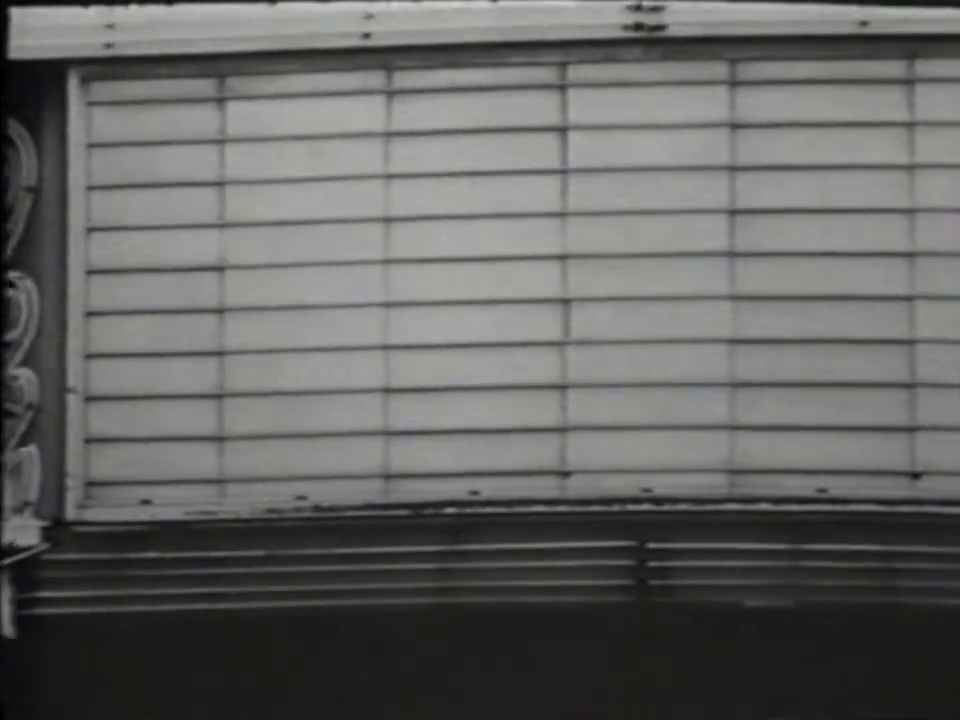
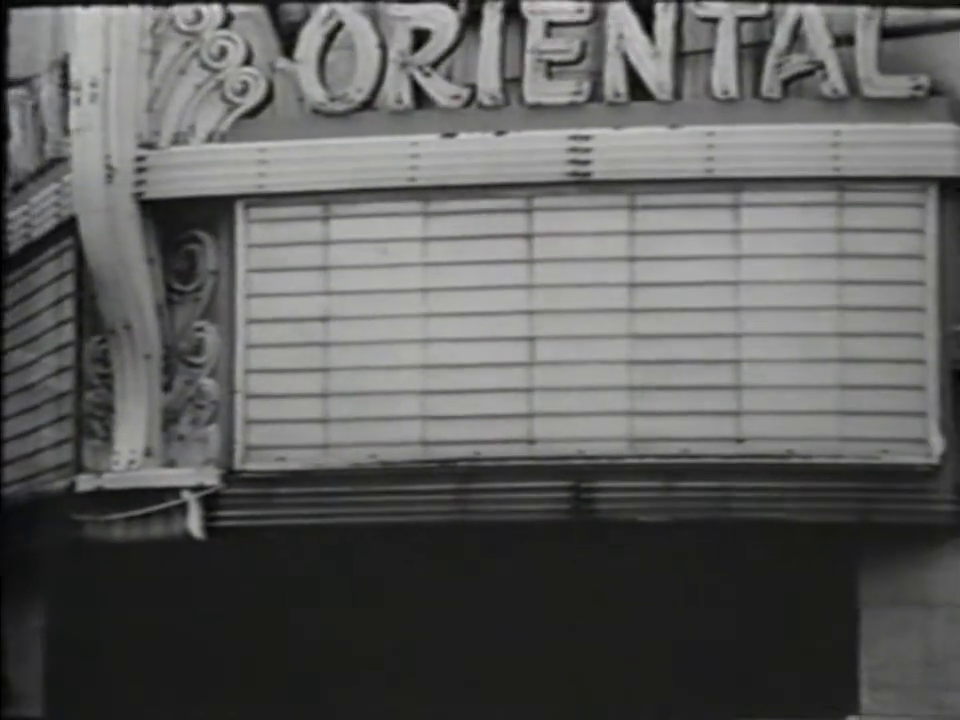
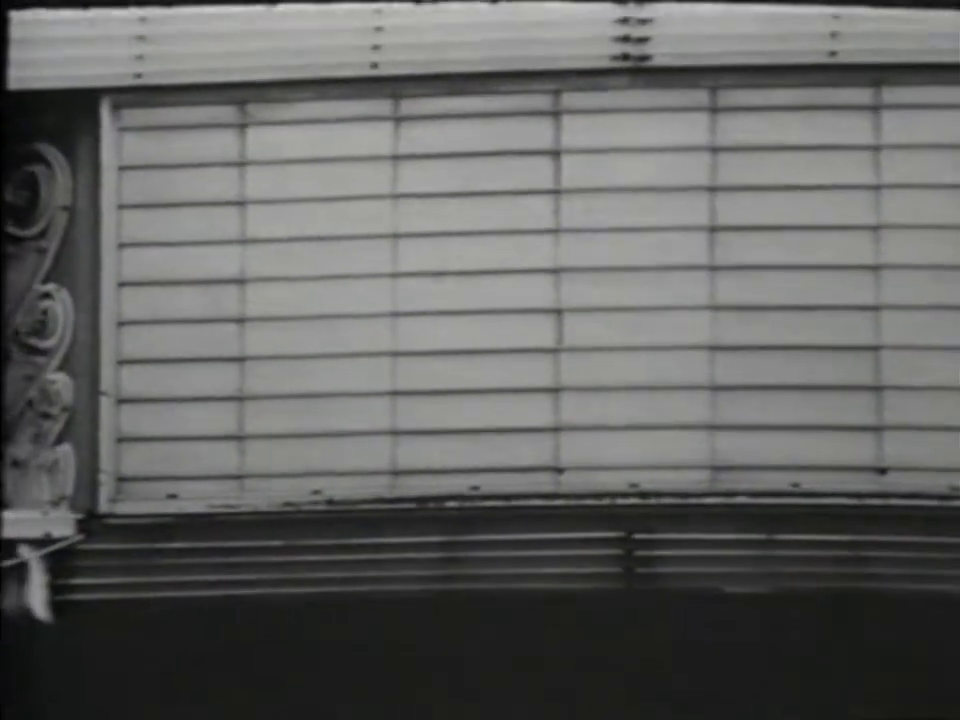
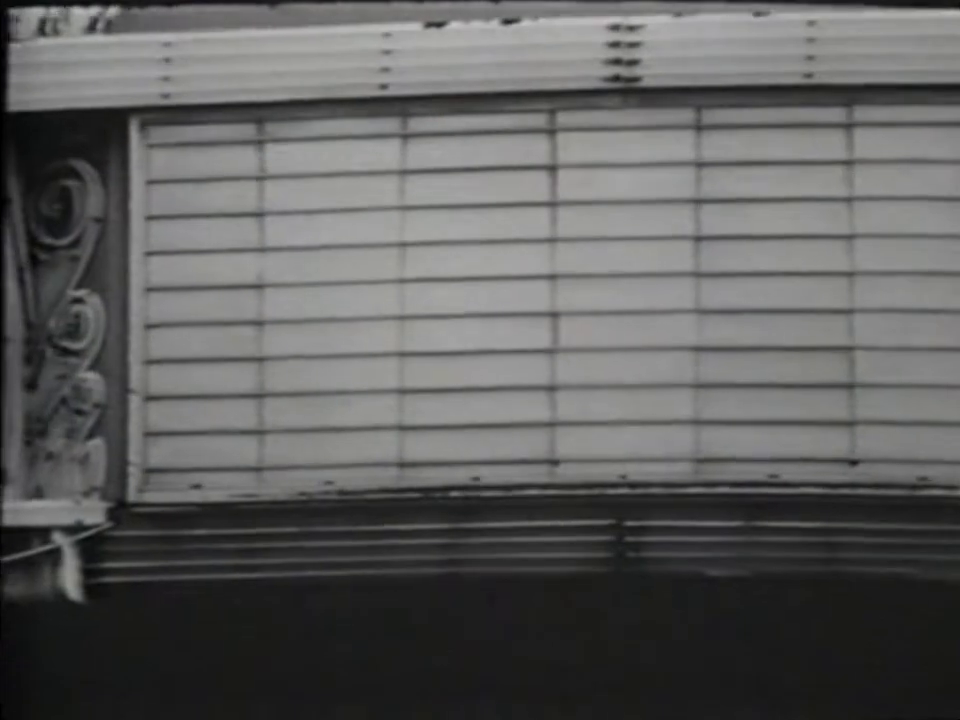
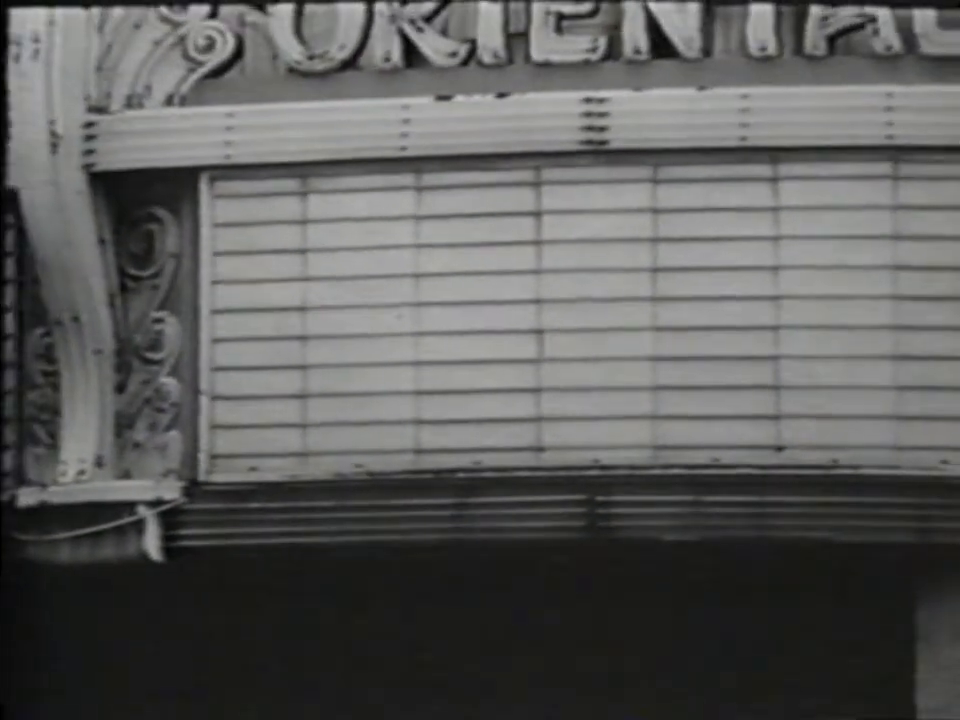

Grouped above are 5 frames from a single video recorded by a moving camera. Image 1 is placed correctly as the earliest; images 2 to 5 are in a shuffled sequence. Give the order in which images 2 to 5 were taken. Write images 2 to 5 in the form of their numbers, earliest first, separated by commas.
3, 4, 5, 2
